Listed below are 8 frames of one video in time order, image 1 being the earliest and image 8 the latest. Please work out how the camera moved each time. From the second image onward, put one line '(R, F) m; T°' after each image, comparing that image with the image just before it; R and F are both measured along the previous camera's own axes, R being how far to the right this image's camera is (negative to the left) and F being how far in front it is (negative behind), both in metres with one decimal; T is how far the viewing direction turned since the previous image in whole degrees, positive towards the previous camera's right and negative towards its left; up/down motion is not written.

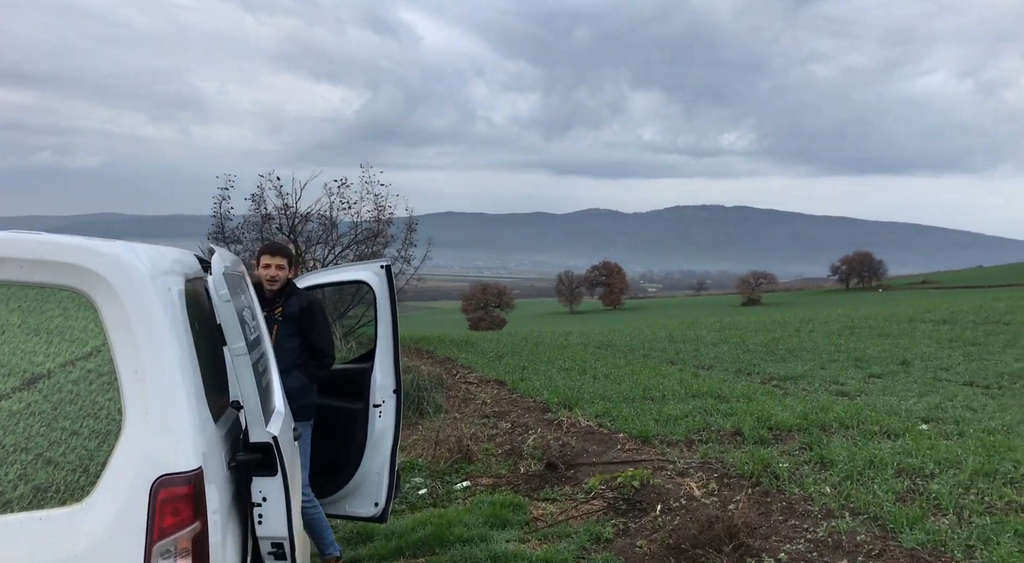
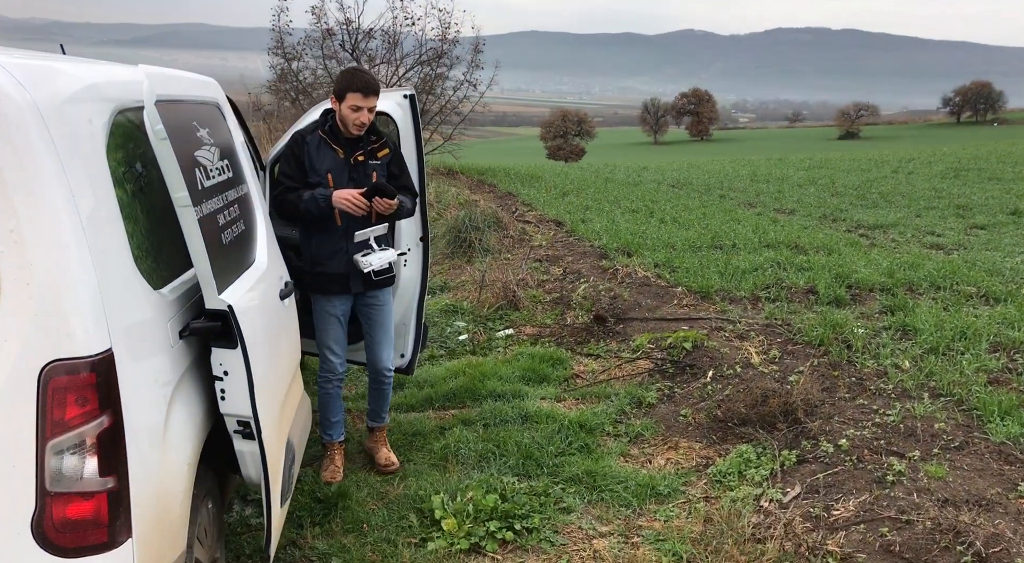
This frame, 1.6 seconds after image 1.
(+0.2, +0.6) m; -6°
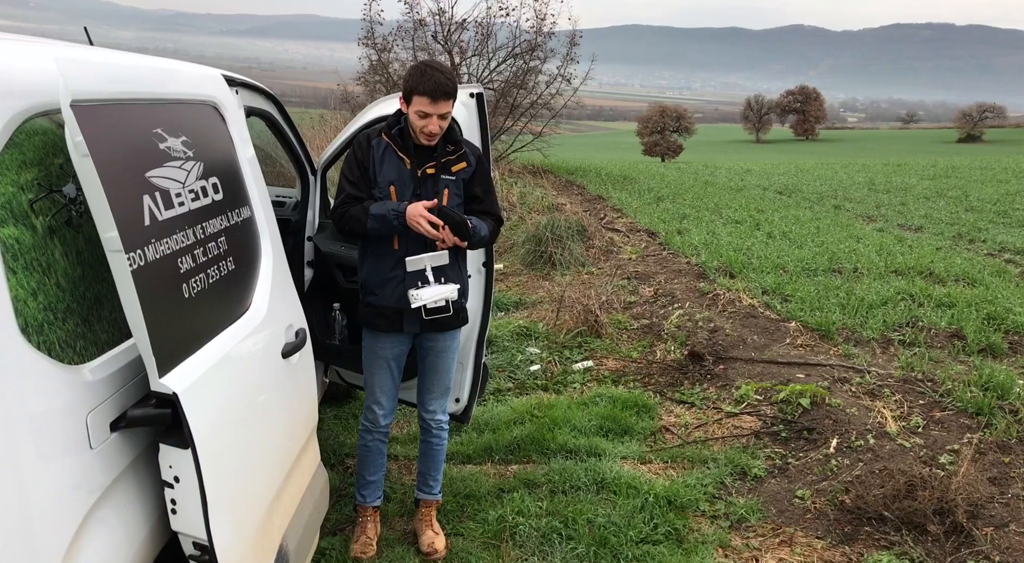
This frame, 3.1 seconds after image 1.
(0.0, +0.8) m; -6°
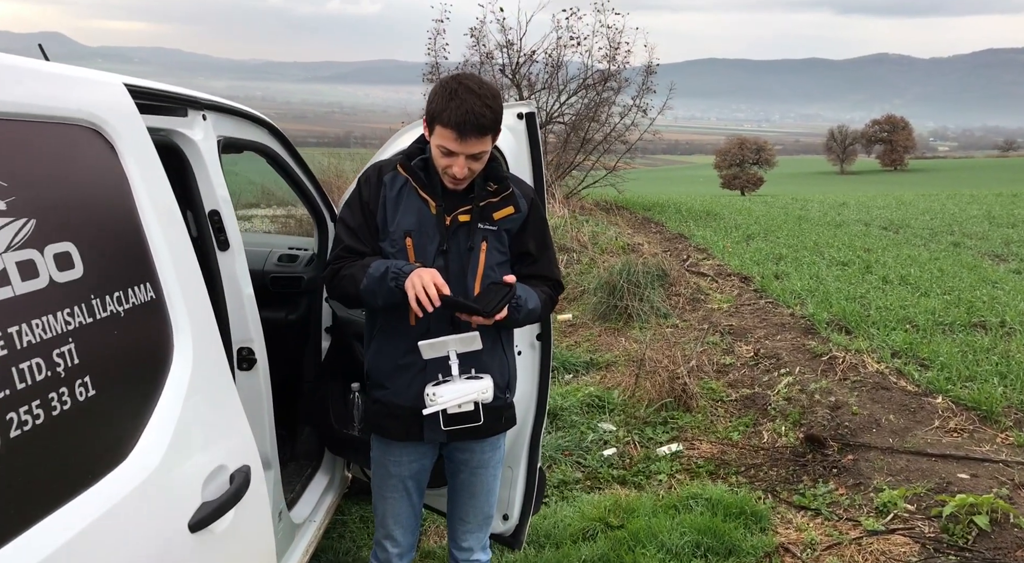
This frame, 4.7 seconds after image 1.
(0.0, +1.0) m; -5°
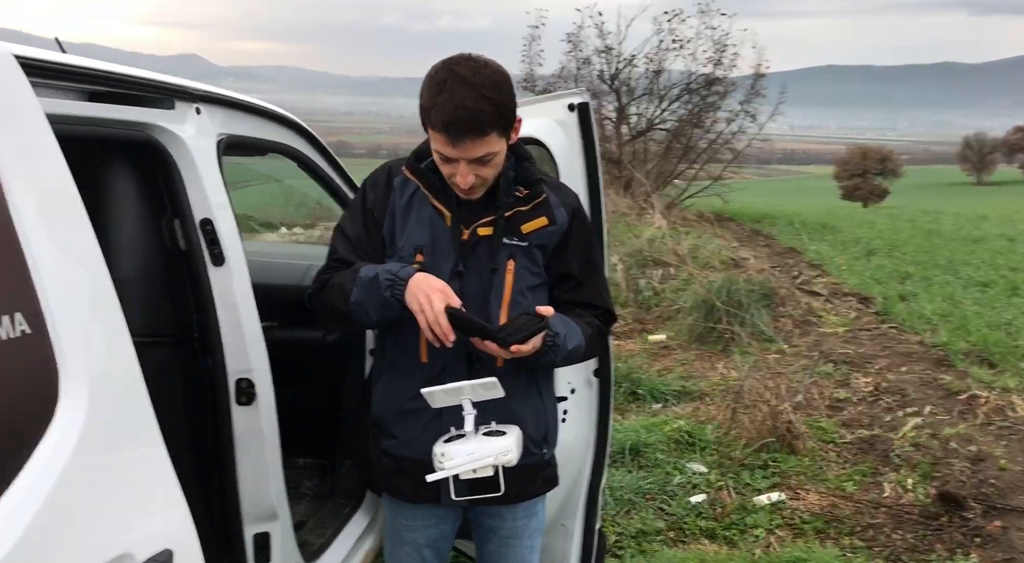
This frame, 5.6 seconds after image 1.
(+0.2, +0.5) m; -7°
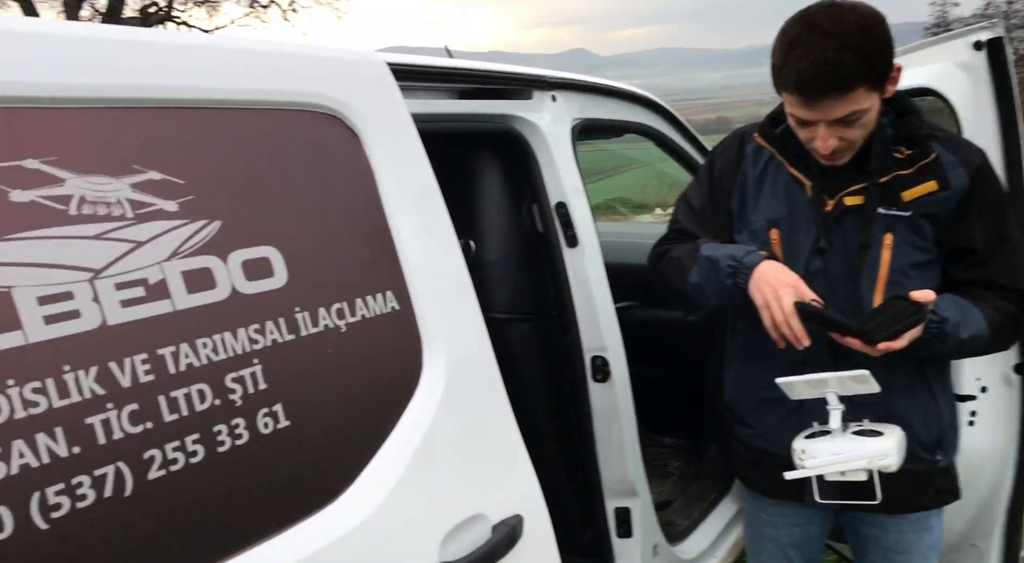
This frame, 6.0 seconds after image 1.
(+0.1, +0.1) m; -27°
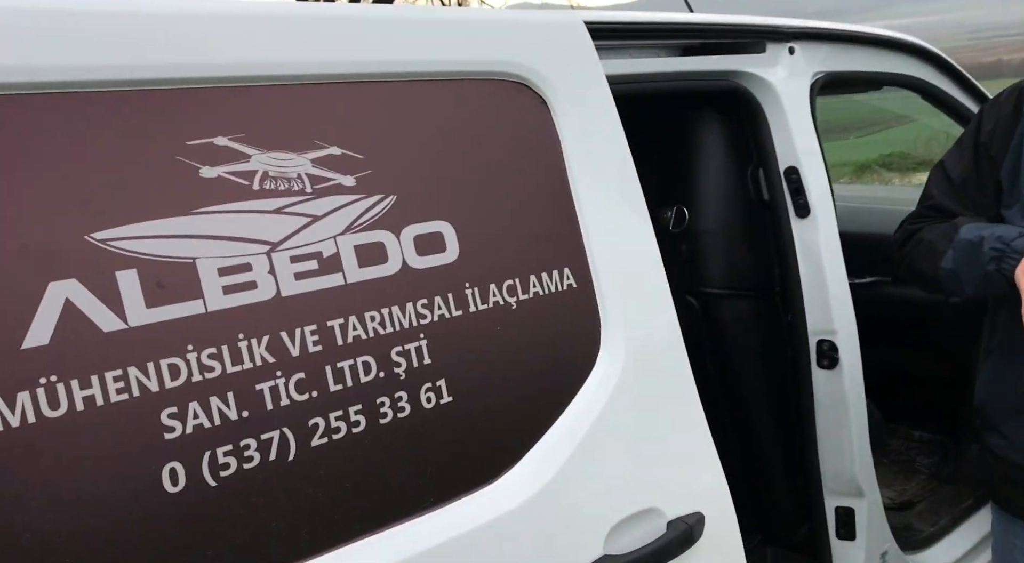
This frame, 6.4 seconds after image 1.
(+0.1, +0.1) m; -17°
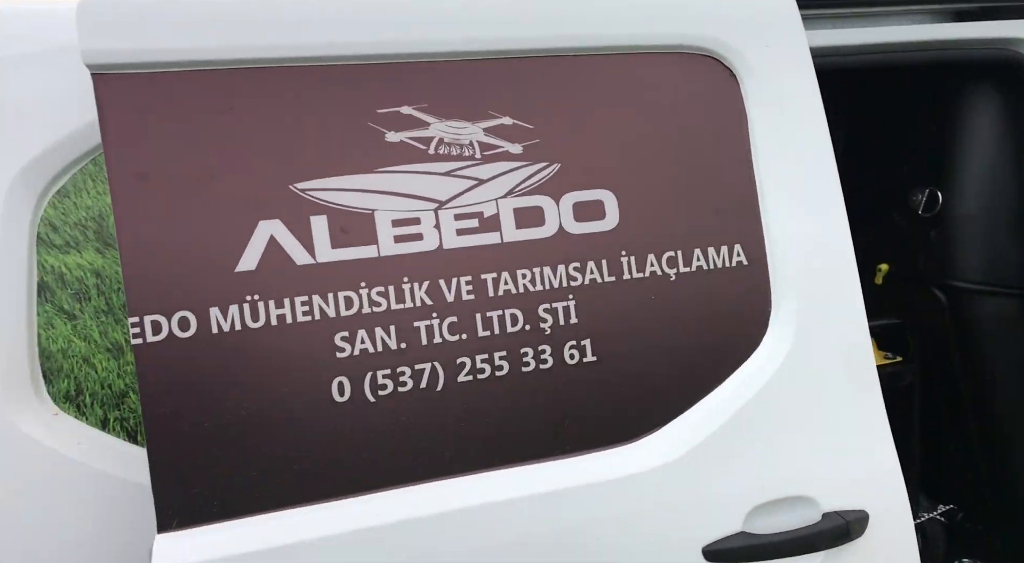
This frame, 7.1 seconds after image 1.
(+0.2, 0.0) m; -21°
